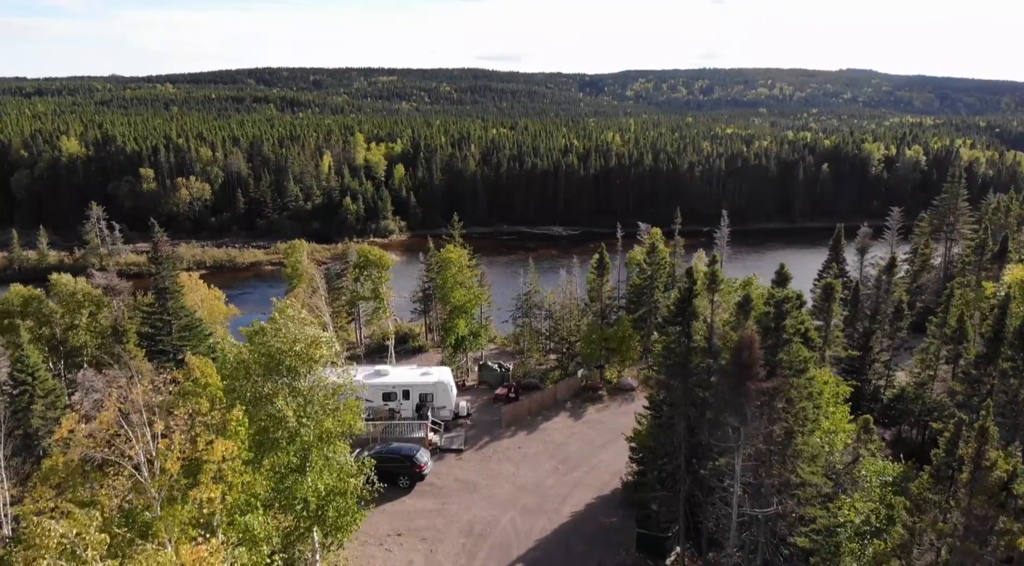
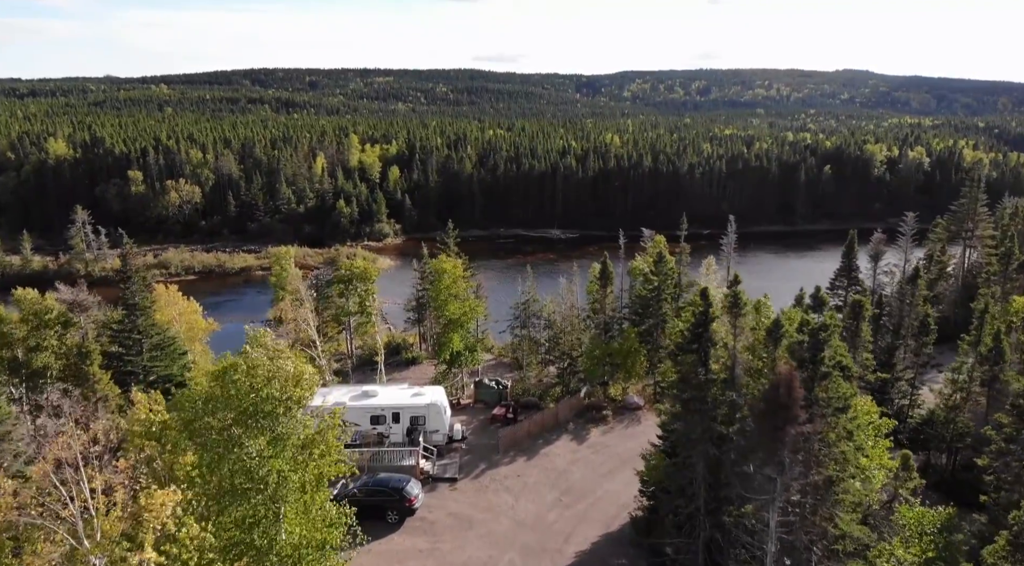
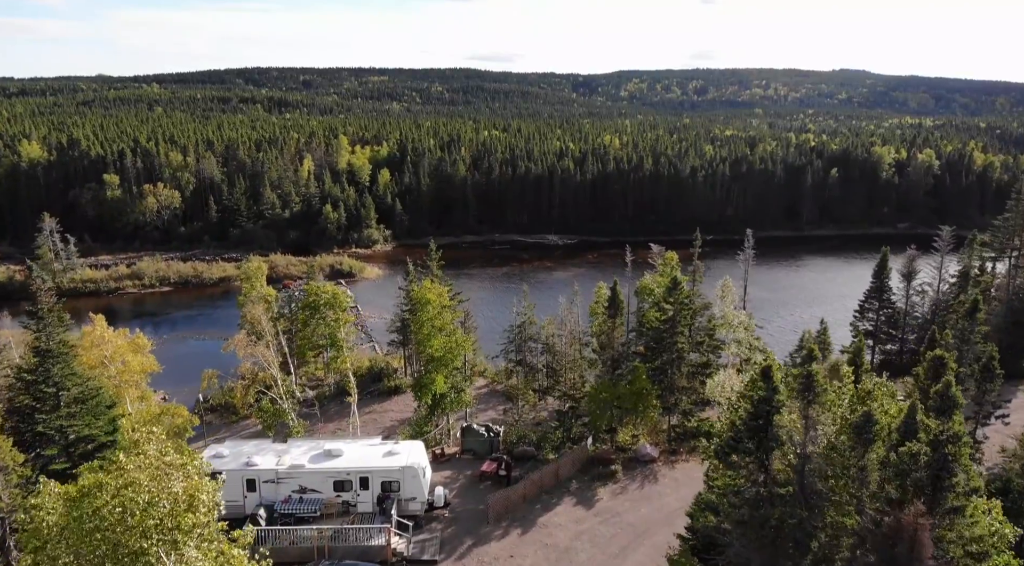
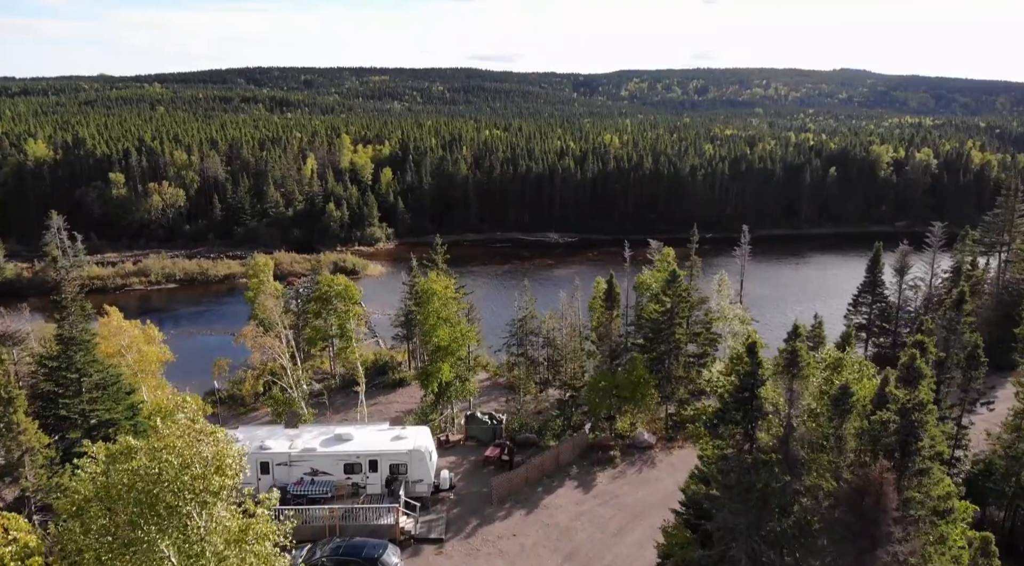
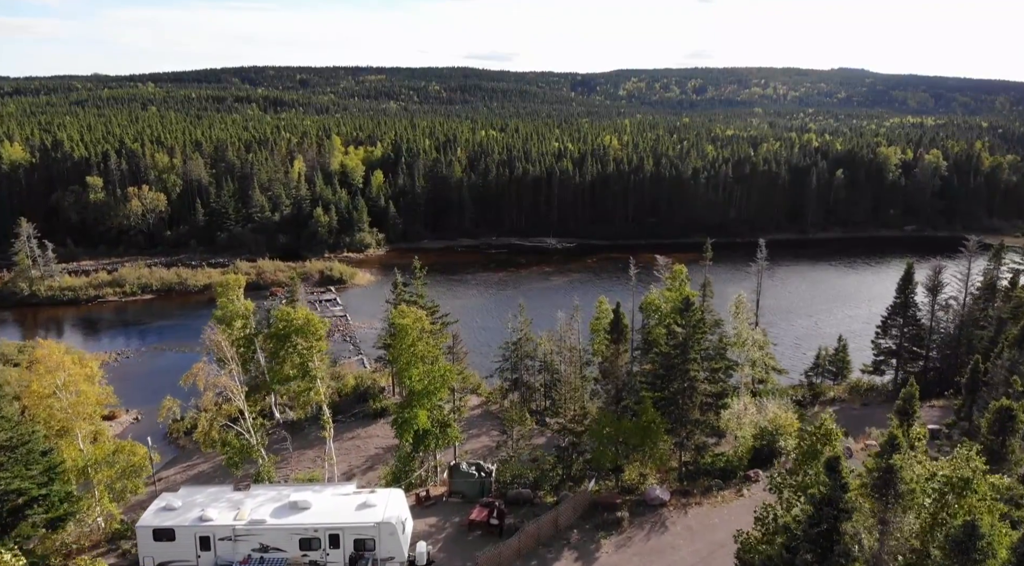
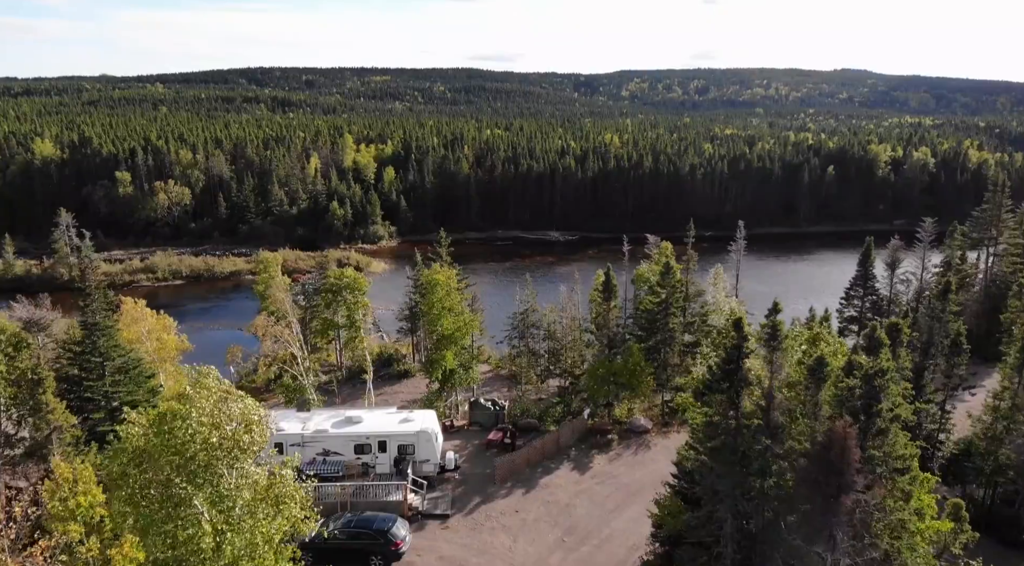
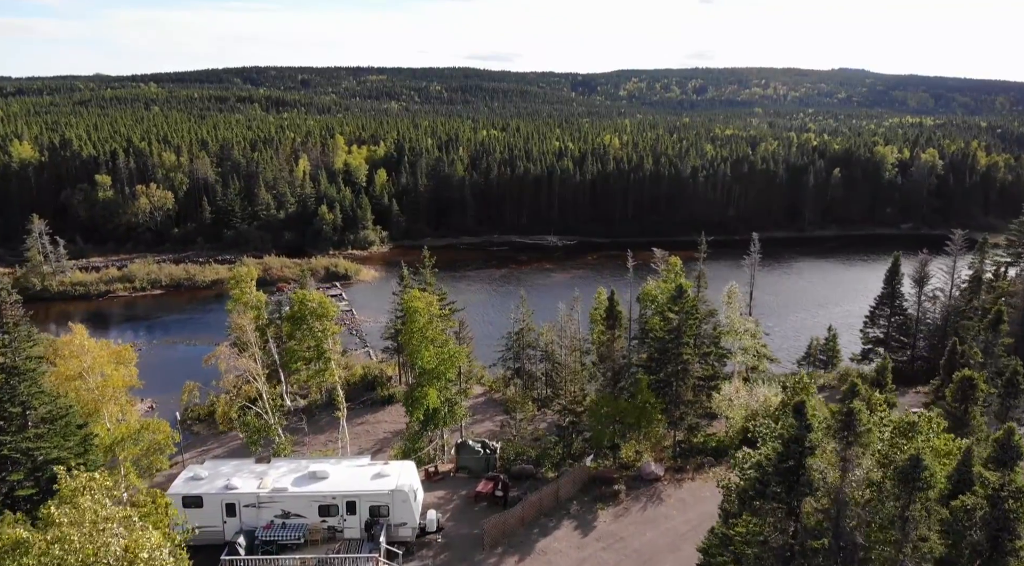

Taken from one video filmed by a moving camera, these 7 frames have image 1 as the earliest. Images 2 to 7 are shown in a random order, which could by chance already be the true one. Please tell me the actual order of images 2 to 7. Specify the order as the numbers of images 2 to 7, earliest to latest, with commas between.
2, 6, 4, 3, 7, 5
